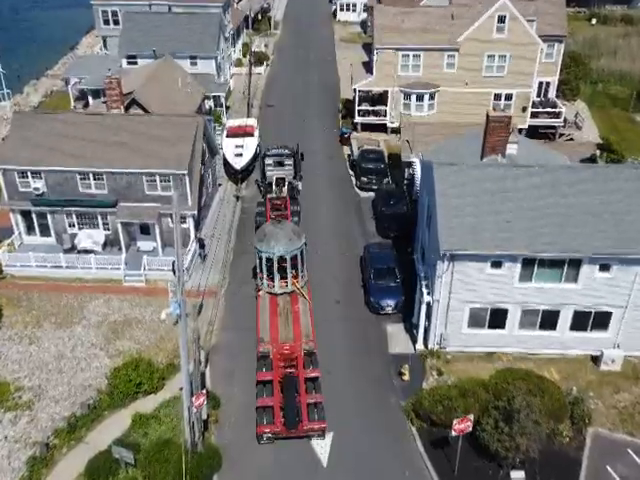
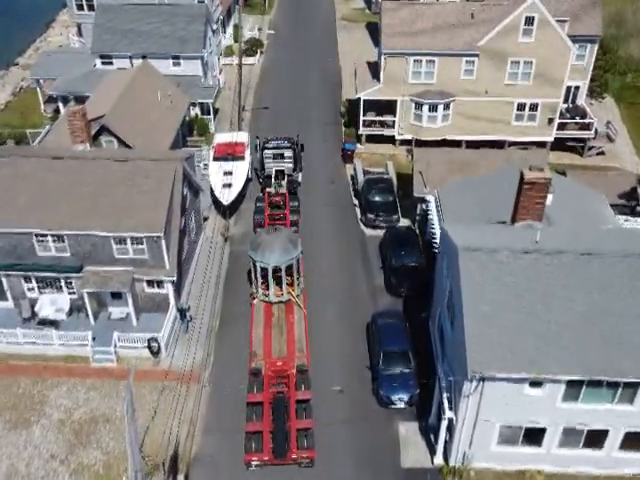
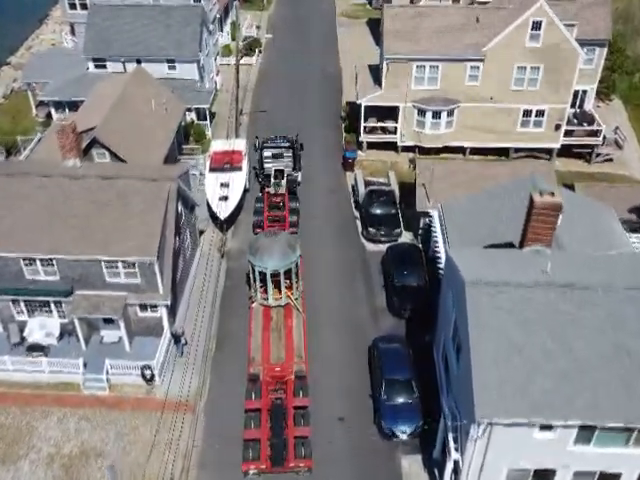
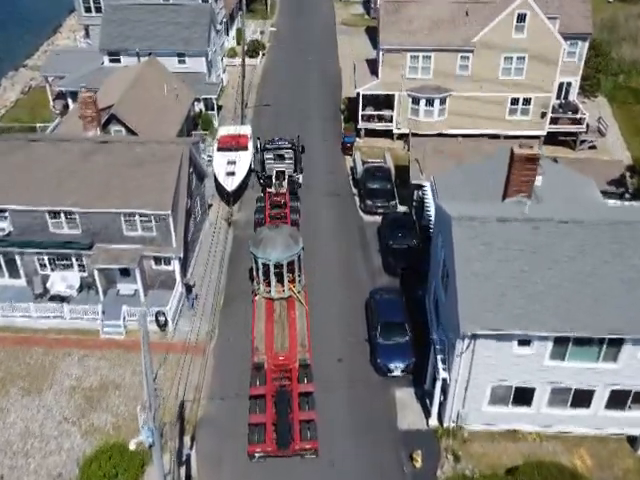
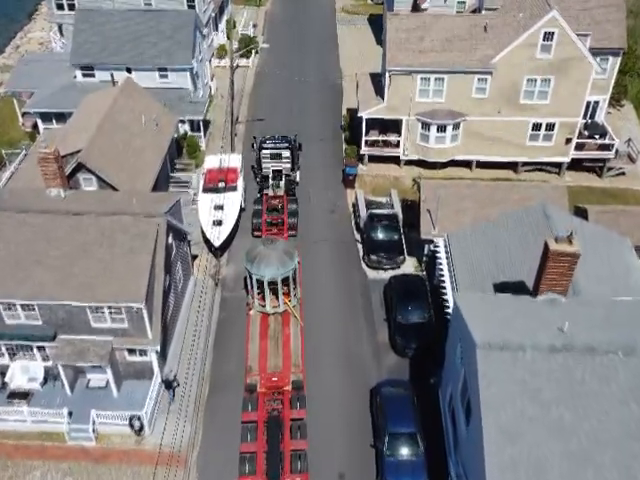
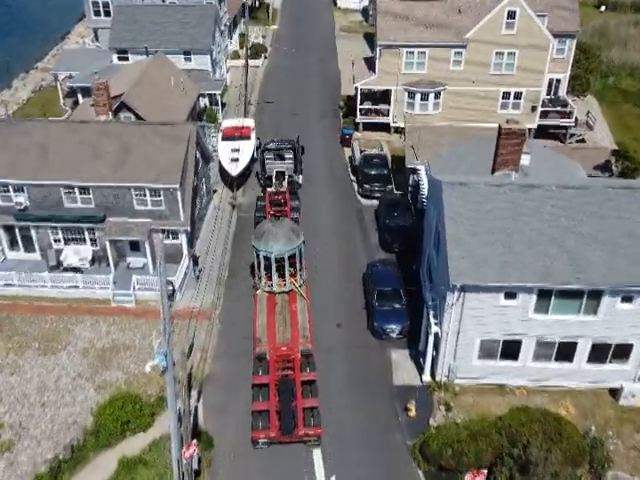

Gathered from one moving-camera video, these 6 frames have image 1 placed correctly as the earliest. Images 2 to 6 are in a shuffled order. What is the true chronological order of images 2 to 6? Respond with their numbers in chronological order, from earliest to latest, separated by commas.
6, 4, 2, 3, 5
